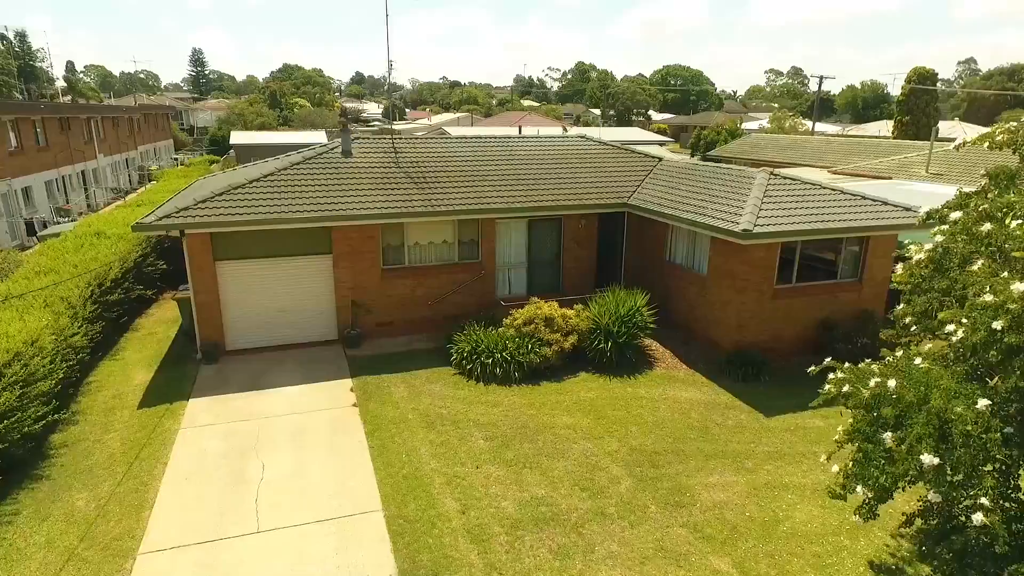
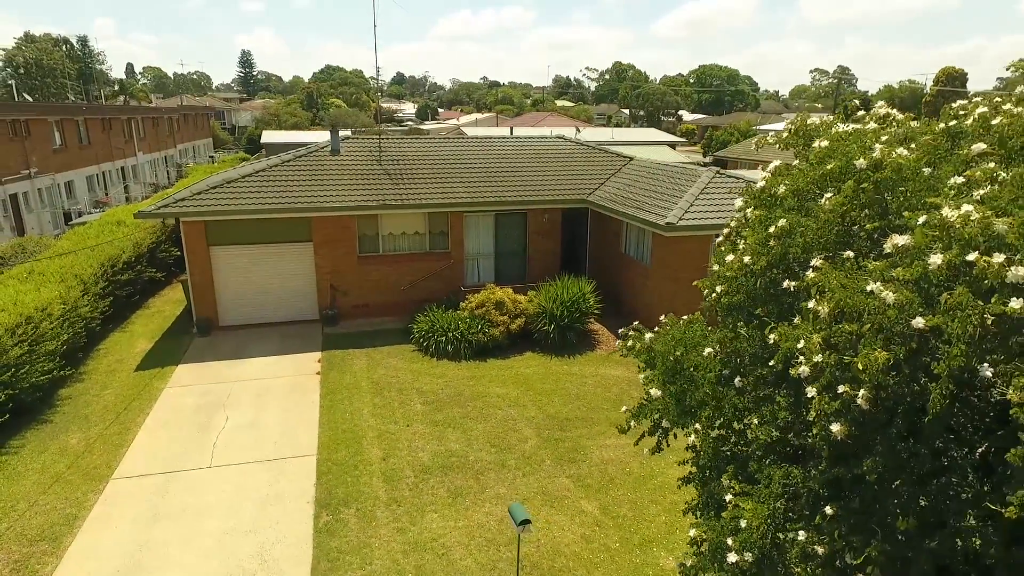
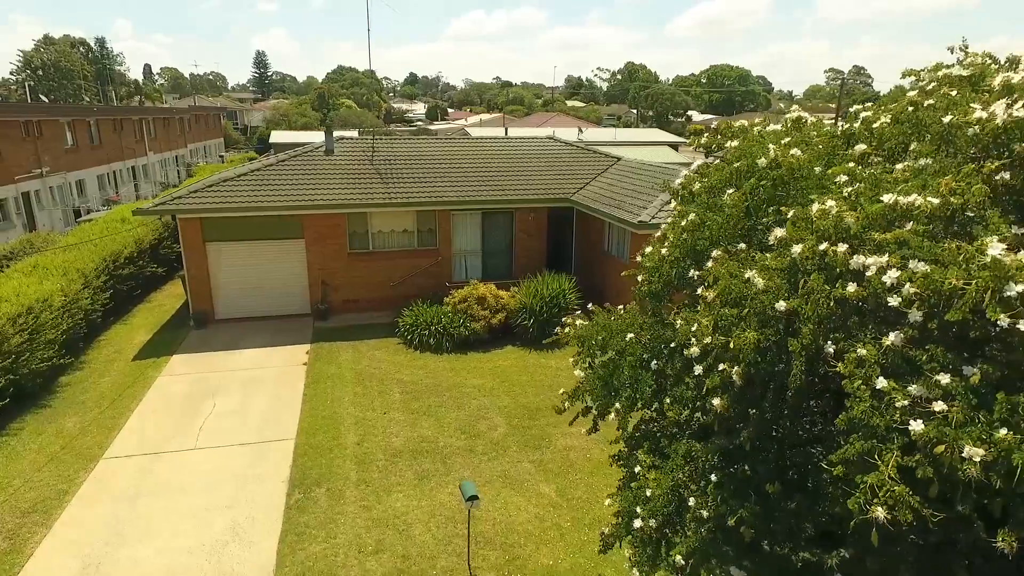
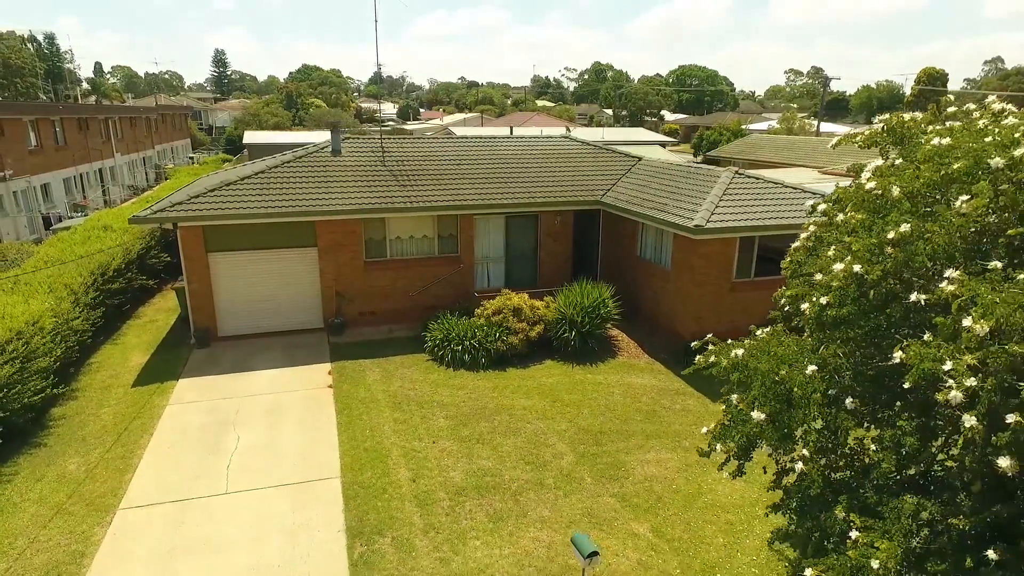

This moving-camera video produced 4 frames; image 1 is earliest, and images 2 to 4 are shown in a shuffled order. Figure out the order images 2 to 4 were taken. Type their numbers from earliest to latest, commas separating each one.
4, 2, 3
